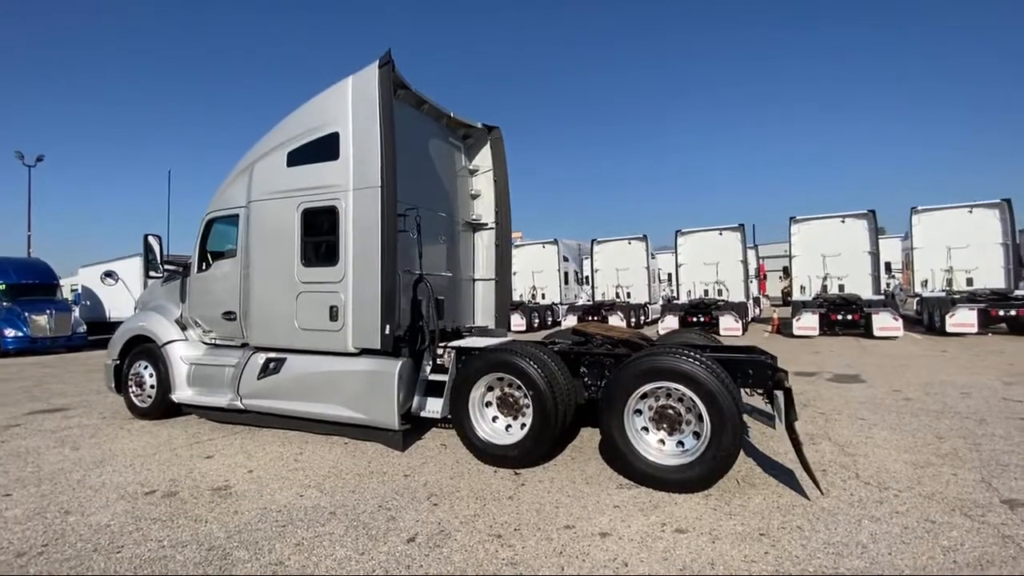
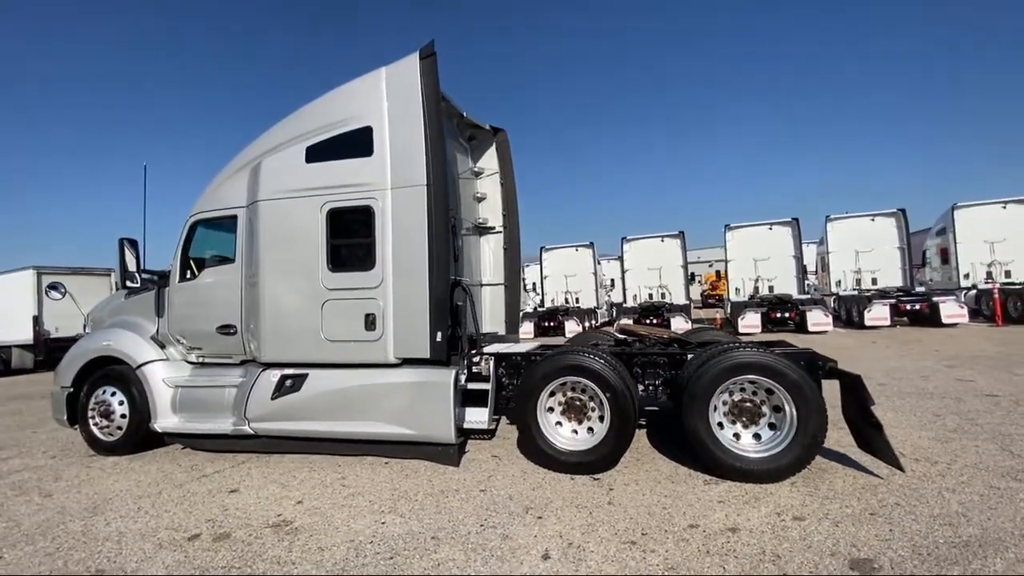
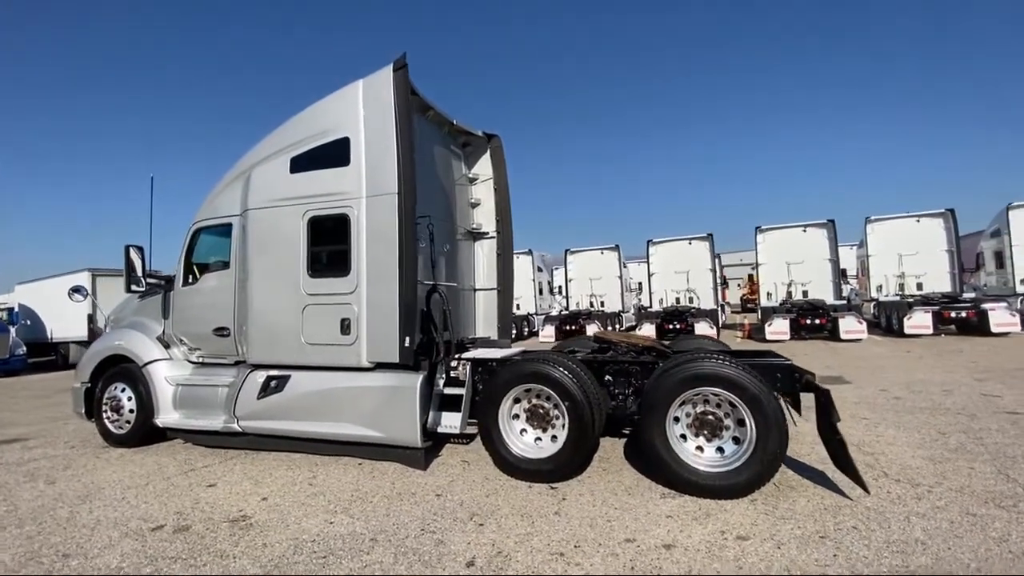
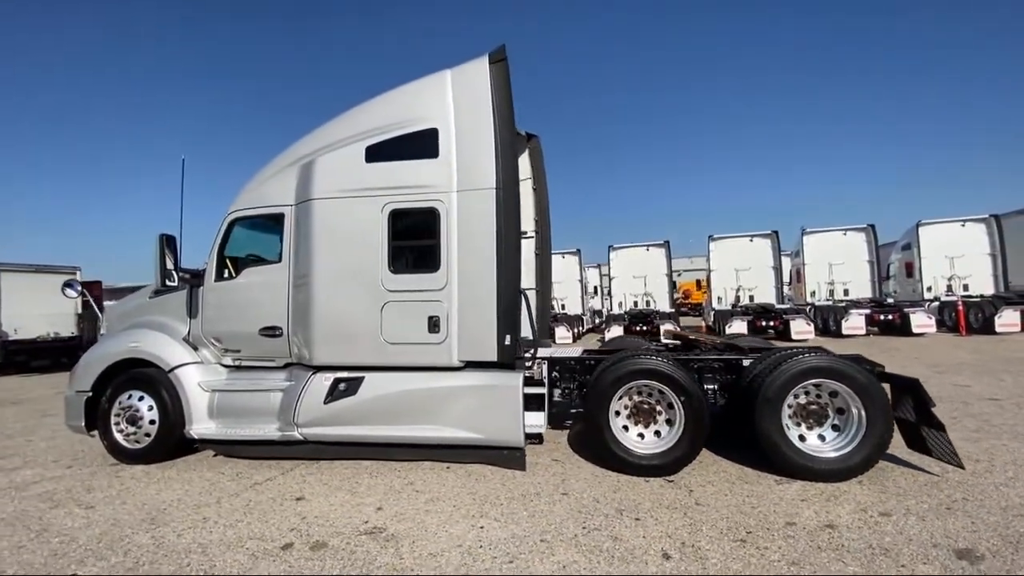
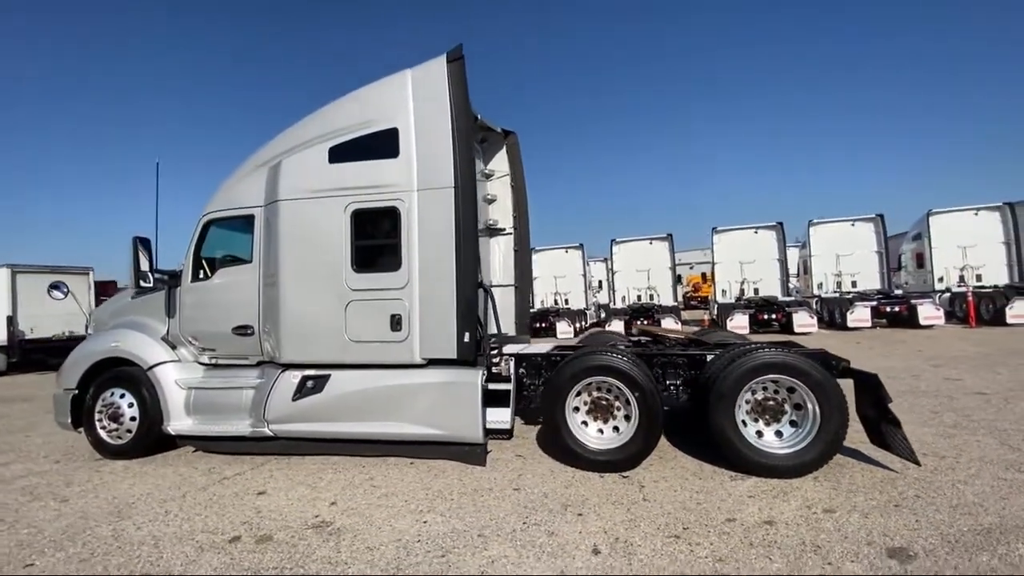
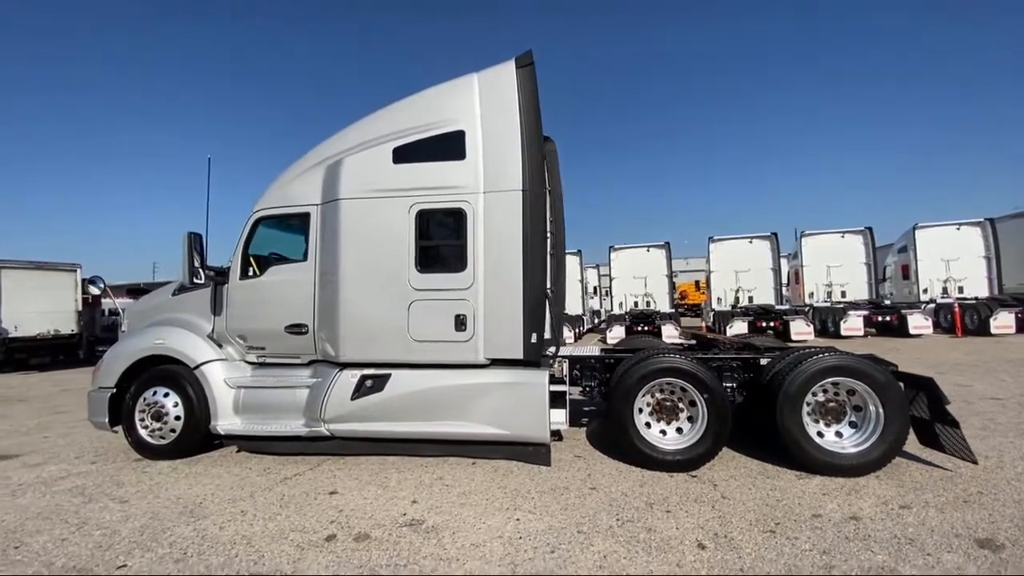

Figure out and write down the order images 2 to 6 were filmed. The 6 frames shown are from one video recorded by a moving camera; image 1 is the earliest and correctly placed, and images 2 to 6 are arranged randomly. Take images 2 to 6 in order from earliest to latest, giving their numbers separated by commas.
3, 2, 5, 4, 6
